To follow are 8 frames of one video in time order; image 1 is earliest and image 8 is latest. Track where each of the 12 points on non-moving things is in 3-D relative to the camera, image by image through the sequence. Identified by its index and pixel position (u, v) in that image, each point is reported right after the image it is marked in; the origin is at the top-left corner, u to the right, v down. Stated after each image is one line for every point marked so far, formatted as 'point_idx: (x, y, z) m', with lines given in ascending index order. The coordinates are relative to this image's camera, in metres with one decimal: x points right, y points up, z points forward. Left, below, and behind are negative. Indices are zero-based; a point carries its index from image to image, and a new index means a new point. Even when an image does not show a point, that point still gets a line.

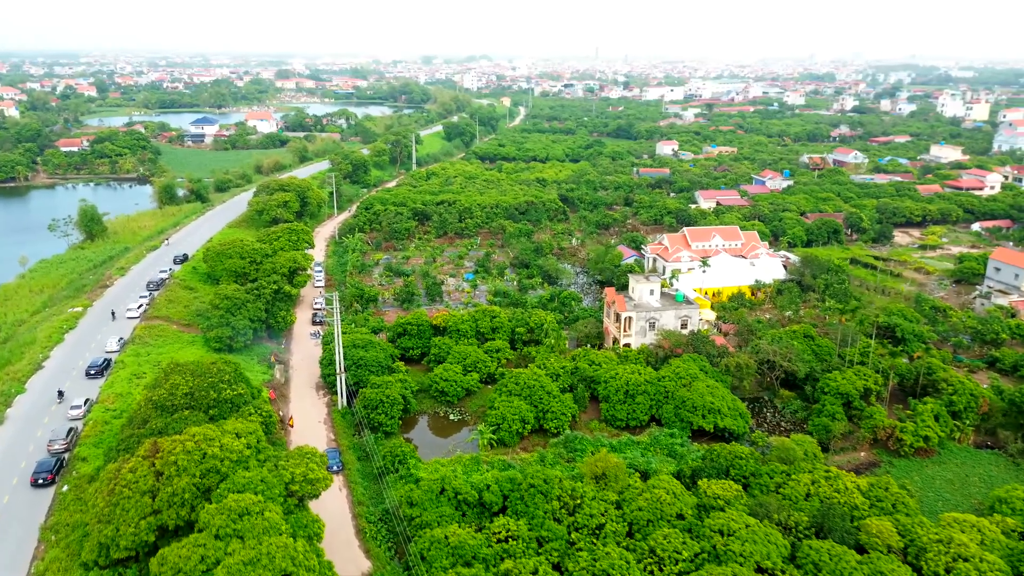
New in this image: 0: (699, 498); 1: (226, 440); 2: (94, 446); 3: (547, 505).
0: (+4.8, -5.5, +17.4) m
1: (-6.1, -3.3, +14.5) m
2: (-11.4, -4.3, +18.1) m
3: (+0.9, -5.5, +16.6) m
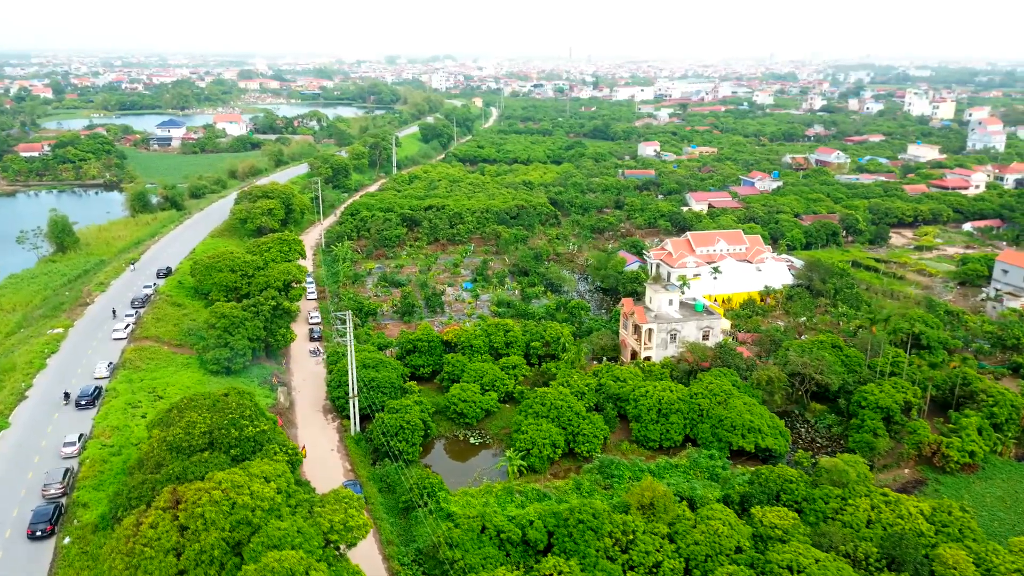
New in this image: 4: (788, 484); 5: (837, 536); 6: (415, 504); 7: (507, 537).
0: (+5.9, -5.9, +16.3) m
1: (-4.9, -3.9, +13.0) m
2: (-10.3, -5.0, +16.5) m
3: (+2.0, -5.9, +15.4) m
4: (+7.3, -5.2, +17.6) m
5: (+7.6, -5.8, +15.6) m
6: (-2.7, -5.8, +18.0) m
7: (-0.1, -5.9, +15.8) m
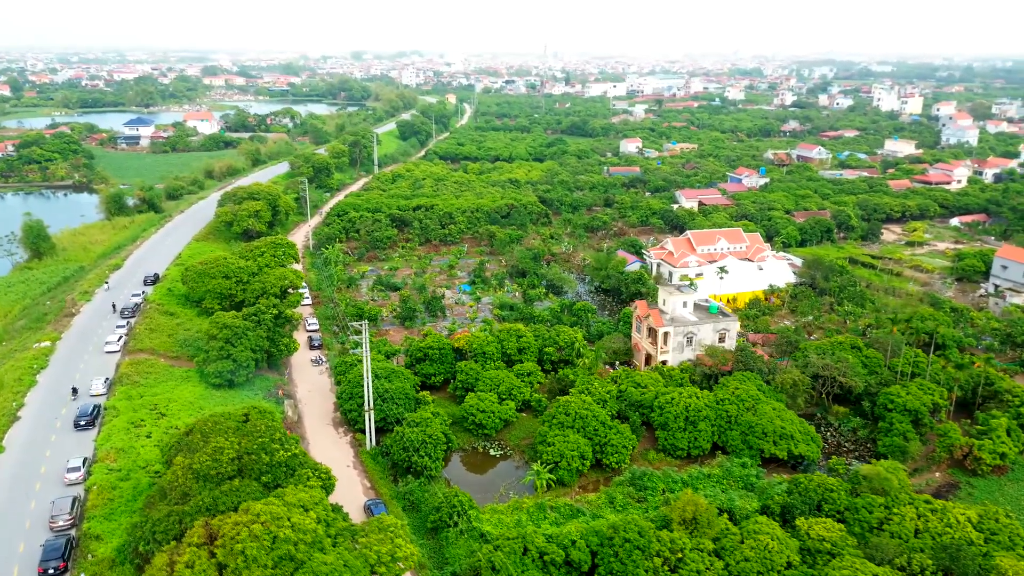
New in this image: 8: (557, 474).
0: (+6.9, -6.0, +15.8) m
1: (-3.9, -4.2, +12.1) m
2: (-9.4, -5.3, +15.4) m
3: (+3.0, -6.1, +14.7) m
4: (+8.2, -5.3, +17.2) m
5: (+8.6, -5.9, +15.2) m
6: (-1.8, -6.1, +17.2) m
7: (+0.9, -6.1, +15.0) m
8: (+1.3, -5.5, +19.5) m
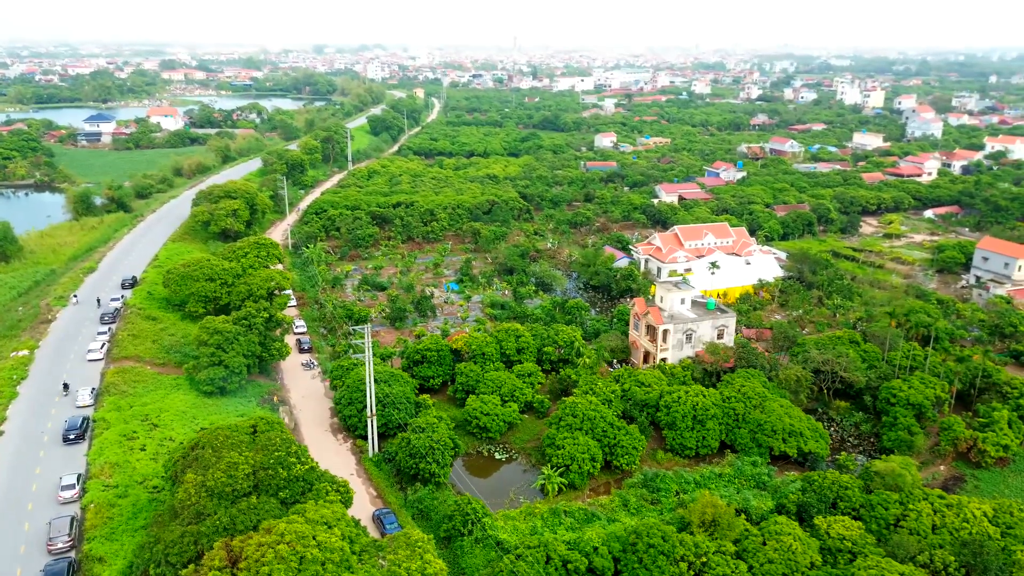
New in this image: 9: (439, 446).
0: (+7.3, -6.0, +15.7) m
1: (-3.3, -4.3, +11.6) m
2: (-8.9, -5.5, +14.6) m
3: (+3.5, -6.1, +14.5) m
4: (+8.6, -5.3, +17.1) m
5: (+9.1, -5.9, +15.2) m
6: (-1.4, -6.2, +16.7) m
7: (+1.3, -6.2, +14.7) m
8: (+1.6, -5.5, +19.2) m
9: (-2.1, -4.6, +19.5) m
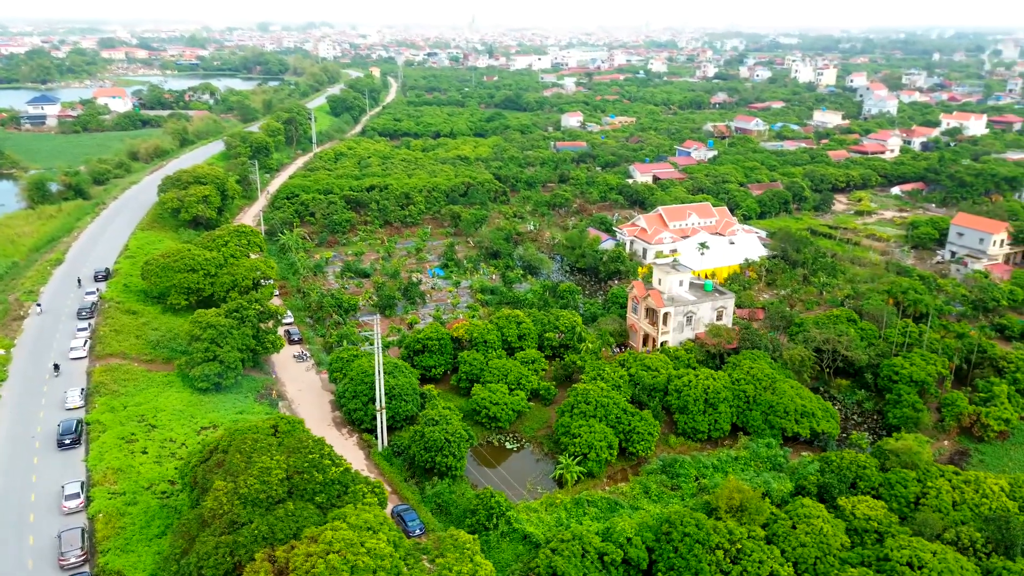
0: (+8.0, -5.5, +15.9) m
1: (-2.4, -4.2, +11.1) m
2: (-8.1, -5.5, +13.8) m
3: (+4.2, -5.8, +14.4) m
4: (+9.2, -4.8, +17.3) m
5: (+9.8, -5.4, +15.4) m
6: (-0.7, -5.9, +16.4) m
7: (+2.1, -5.9, +14.5) m
8: (+2.1, -5.1, +19.0) m
9: (-1.7, -4.3, +19.0) m
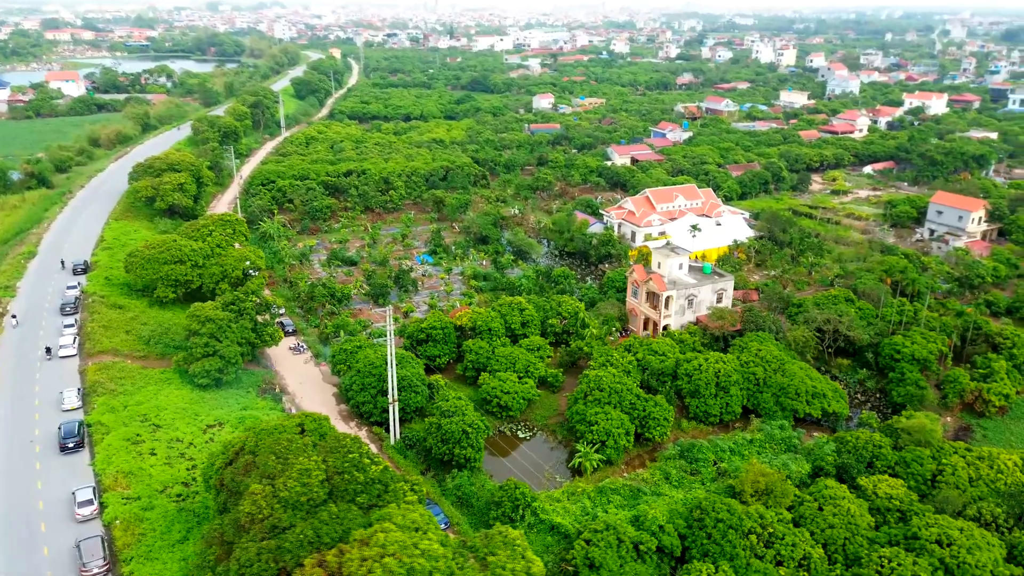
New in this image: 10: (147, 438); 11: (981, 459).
0: (+8.7, -5.1, +16.1) m
1: (-1.5, -4.1, +10.8) m
2: (-7.3, -5.4, +13.3) m
3: (+5.0, -5.5, +14.5) m
4: (+9.7, -4.3, +17.6) m
5: (+10.5, -5.0, +15.7) m
6: (-0.1, -5.6, +16.2) m
7: (+2.9, -5.6, +14.5) m
8: (+2.6, -4.7, +18.9) m
9: (-1.2, -4.0, +18.8) m
10: (-9.6, -3.9, +17.5) m
11: (+12.1, -4.4, +17.1) m
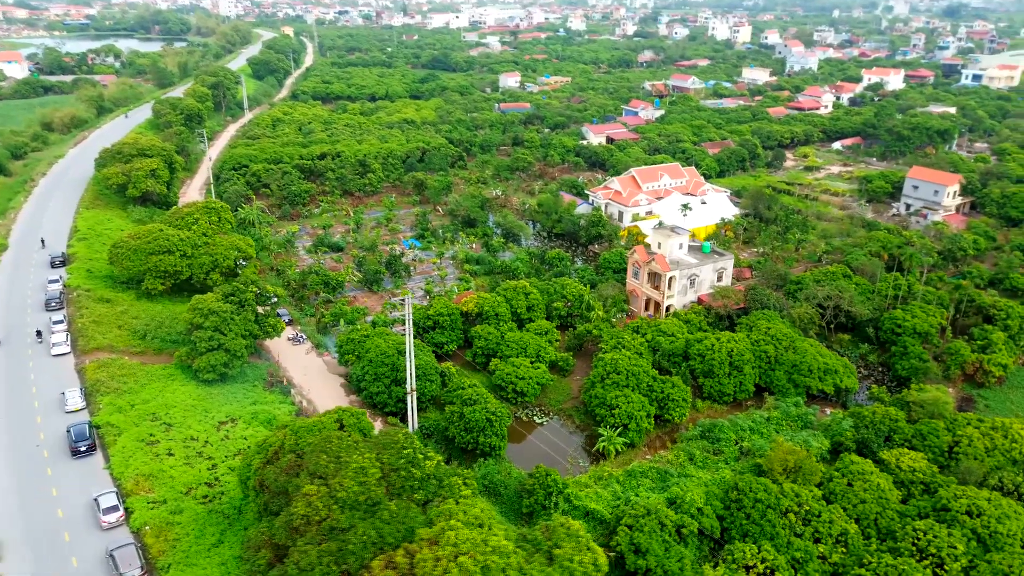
0: (+9.5, -4.6, +16.5) m
1: (-0.4, -4.0, +10.6) m
2: (-6.3, -5.3, +12.8) m
3: (+5.9, -5.1, +14.7) m
4: (+10.4, -3.7, +18.0) m
5: (+11.3, -4.4, +16.2) m
6: (+0.7, -5.3, +16.1) m
7: (+3.8, -5.3, +14.6) m
8: (+3.3, -4.2, +18.9) m
9: (-0.5, -3.6, +18.6) m
10: (-8.9, -3.8, +16.8) m
11: (+12.8, -3.7, +17.7) m
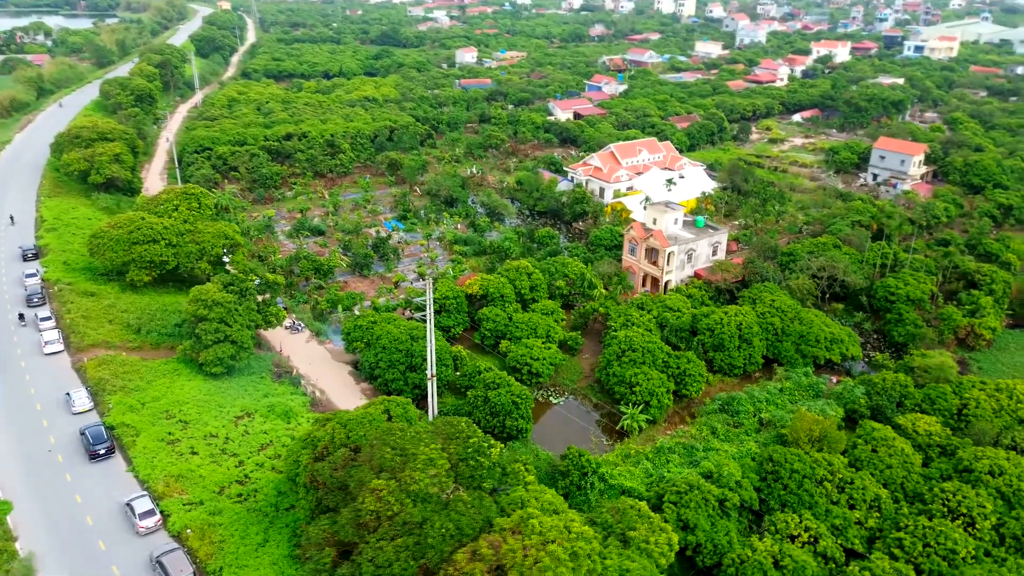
0: (+10.3, -3.8, +17.1) m
1: (+0.9, -3.7, +10.5) m
2: (-5.2, -5.2, +12.4) m
3: (+6.9, -4.5, +15.1) m
4: (+11.1, -2.8, +18.7) m
5: (+12.1, -3.6, +17.0) m
6: (+1.6, -4.8, +16.2) m
7: (+4.8, -4.8, +14.8) m
8: (+3.9, -3.6, +19.1) m
9: (+0.2, -3.1, +18.5) m
10: (-8.1, -3.6, +16.2) m
11: (+13.5, -2.8, +18.5) m
